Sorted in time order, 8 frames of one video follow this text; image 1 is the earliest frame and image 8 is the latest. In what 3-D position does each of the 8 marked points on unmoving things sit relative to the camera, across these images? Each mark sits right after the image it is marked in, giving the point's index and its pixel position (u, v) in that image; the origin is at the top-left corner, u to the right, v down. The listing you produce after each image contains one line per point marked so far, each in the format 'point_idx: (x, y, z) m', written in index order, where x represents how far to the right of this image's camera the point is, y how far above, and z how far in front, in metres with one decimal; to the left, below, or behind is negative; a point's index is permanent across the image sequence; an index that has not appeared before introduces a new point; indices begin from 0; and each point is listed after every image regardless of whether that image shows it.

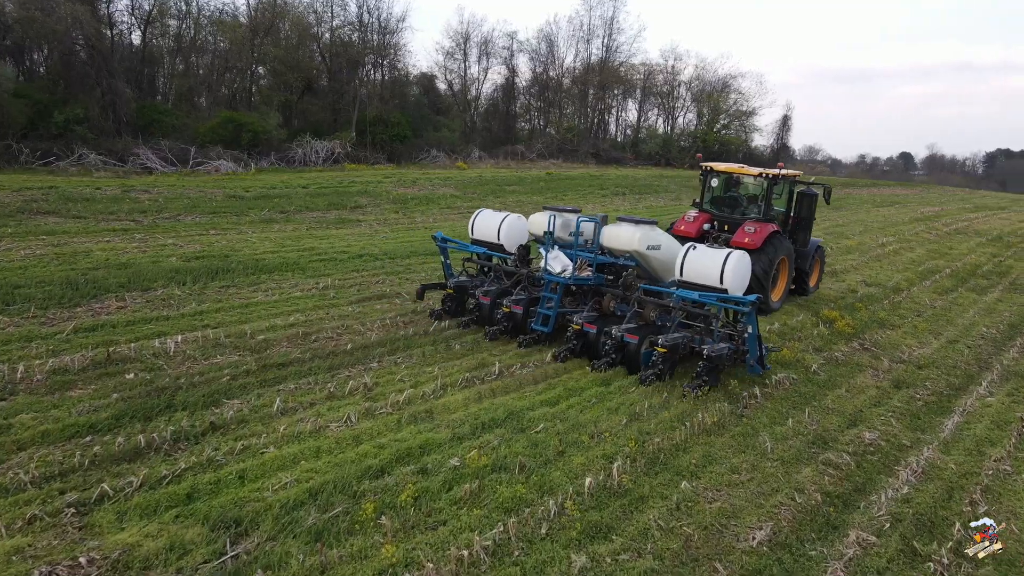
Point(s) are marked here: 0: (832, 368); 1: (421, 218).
0: (+3.5, -0.9, +7.9) m
1: (-2.2, +1.7, +17.6) m
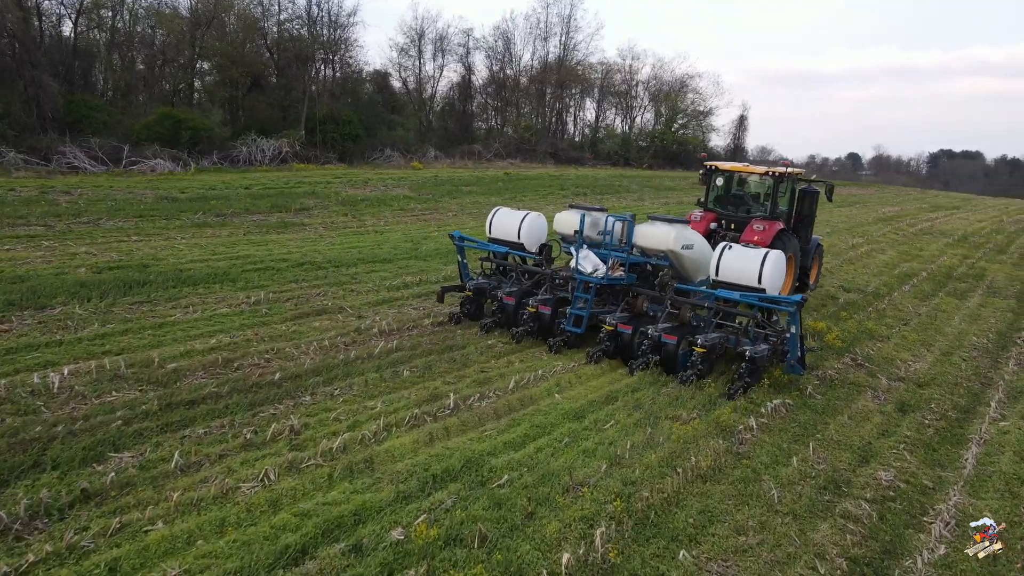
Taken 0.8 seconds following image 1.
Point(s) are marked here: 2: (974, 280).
0: (+3.1, -1.0, +7.1) m
1: (-3.2, +1.5, +16.5) m
2: (+8.7, +0.1, +13.7) m
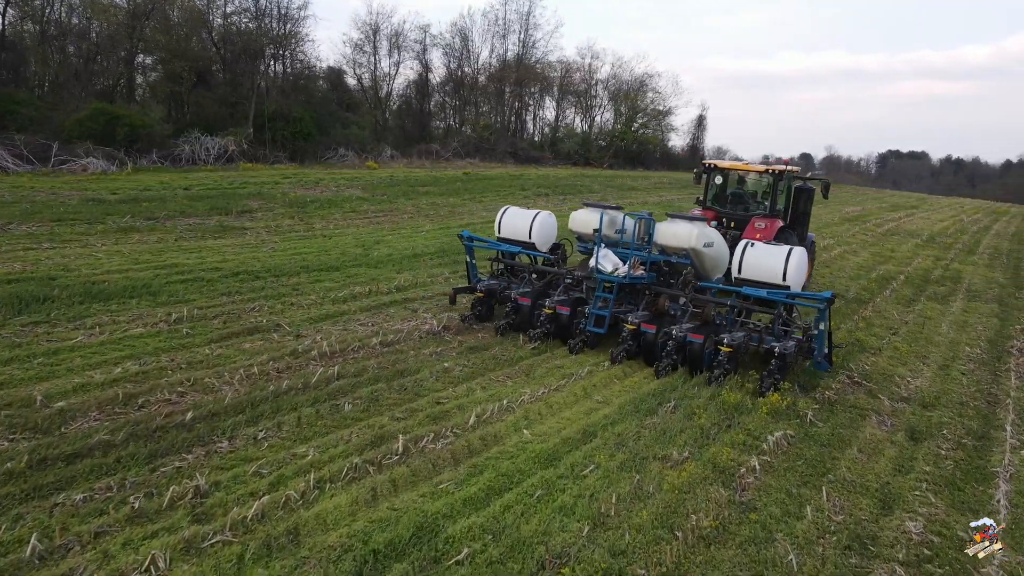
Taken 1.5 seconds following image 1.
0: (+2.7, -1.1, +6.3) m
1: (-4.0, +1.3, +15.3) m
2: (+8.0, +0.1, +13.2) m
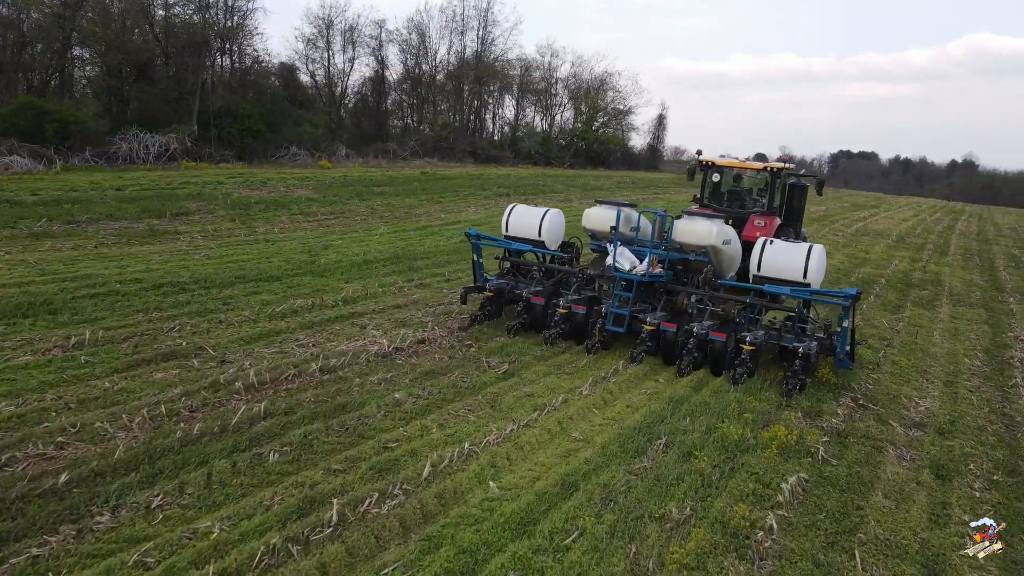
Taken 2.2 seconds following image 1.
0: (+2.5, -1.2, +5.5) m
1: (-4.8, +1.2, +14.1) m
2: (+7.3, 0.0, +12.7) m
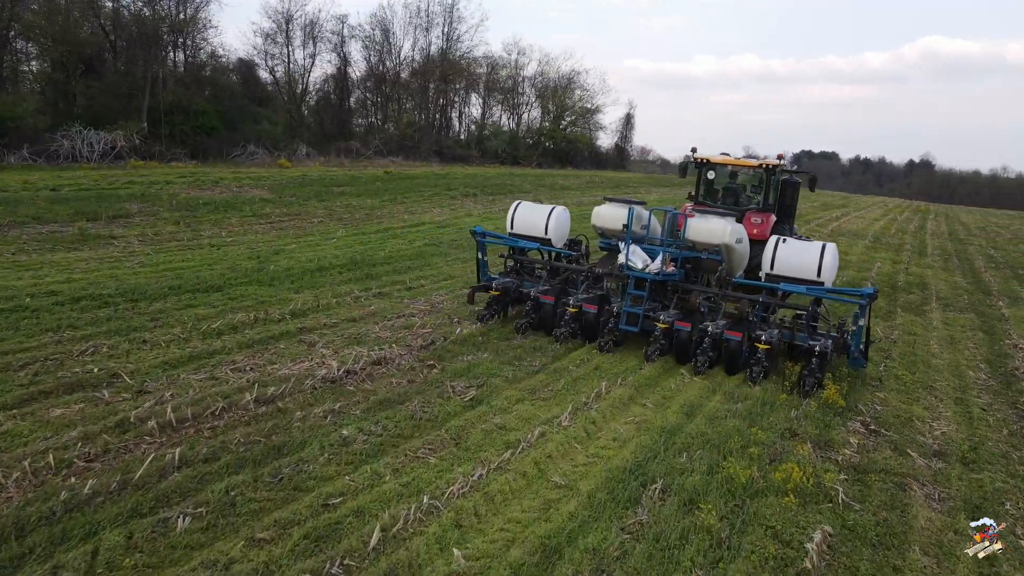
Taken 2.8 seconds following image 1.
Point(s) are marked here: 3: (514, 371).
0: (+2.3, -1.3, +4.7) m
1: (-5.4, +1.0, +13.0) m
2: (+6.8, -0.1, +12.1) m
3: (0.0, -0.8, +6.5) m
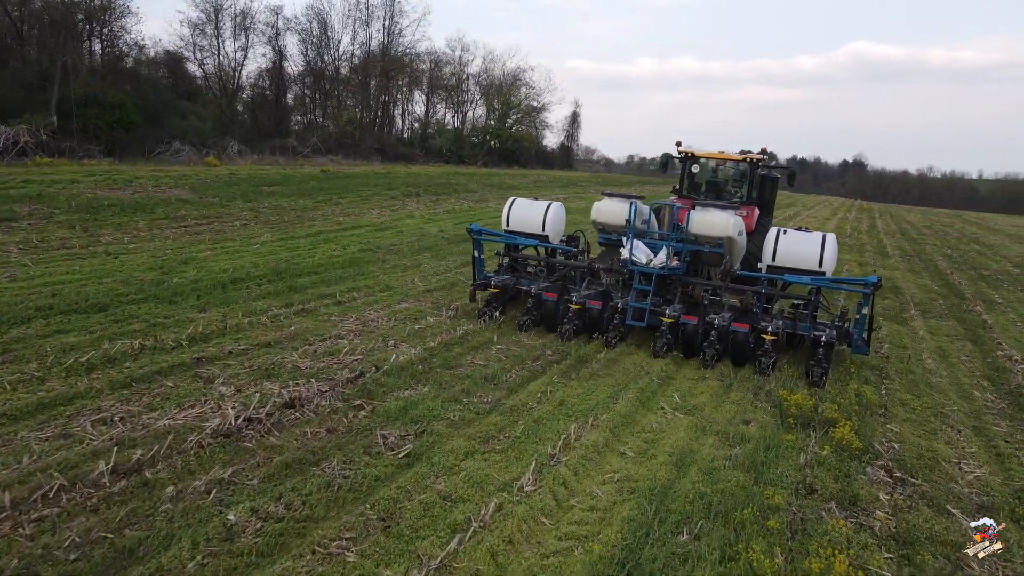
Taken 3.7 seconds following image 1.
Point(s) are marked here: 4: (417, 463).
0: (+2.0, -1.4, +3.6) m
1: (-6.2, +0.8, +11.4) m
2: (+5.9, -0.1, +11.4) m
3: (-0.4, -0.9, +5.3) m
4: (-0.6, -1.1, +4.4) m
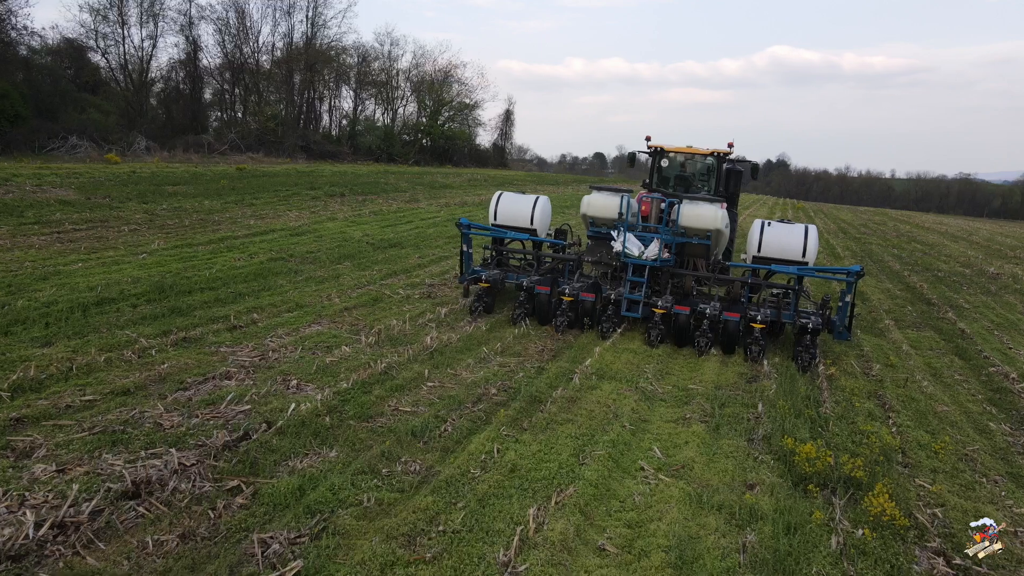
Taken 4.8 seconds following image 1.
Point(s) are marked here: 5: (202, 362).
0: (+1.8, -1.6, +2.4) m
1: (-7.1, +0.6, +9.4) m
2: (+5.0, -0.2, +10.5) m
3: (-0.7, -1.1, +3.9) m
4: (-0.8, -1.2, +3.0) m
5: (-2.5, -0.6, +5.9) m
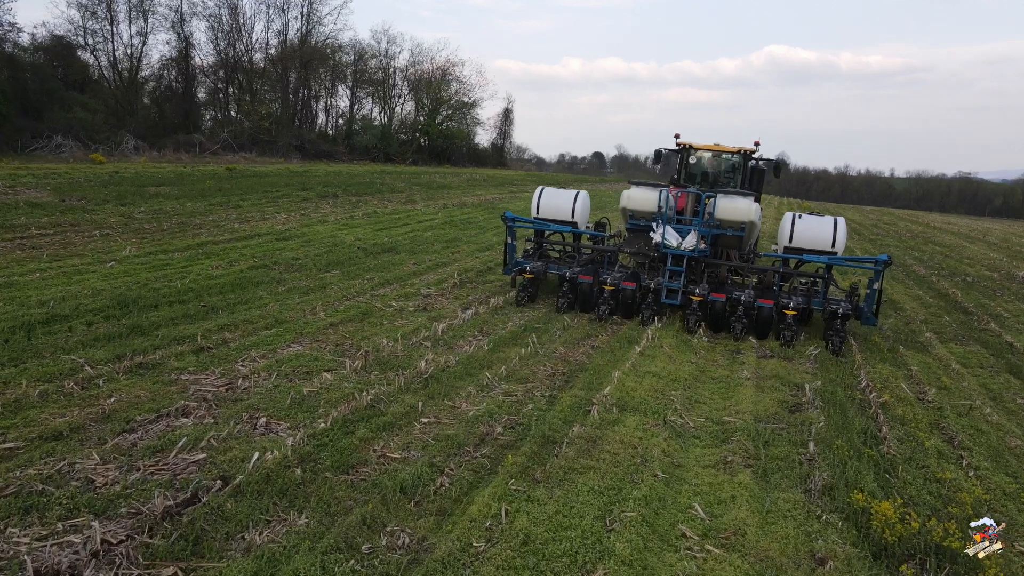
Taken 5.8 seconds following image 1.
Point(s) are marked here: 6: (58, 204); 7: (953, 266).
0: (+1.9, -1.7, +1.6) m
1: (-7.1, +0.4, +8.5) m
2: (+5.1, -0.3, +9.6) m
3: (-0.7, -1.2, +3.0) m
4: (-0.8, -1.4, +2.1) m
5: (-2.4, -0.7, +5.1) m
6: (-8.0, +1.5, +13.0) m
7: (+9.5, +0.5, +15.8) m
